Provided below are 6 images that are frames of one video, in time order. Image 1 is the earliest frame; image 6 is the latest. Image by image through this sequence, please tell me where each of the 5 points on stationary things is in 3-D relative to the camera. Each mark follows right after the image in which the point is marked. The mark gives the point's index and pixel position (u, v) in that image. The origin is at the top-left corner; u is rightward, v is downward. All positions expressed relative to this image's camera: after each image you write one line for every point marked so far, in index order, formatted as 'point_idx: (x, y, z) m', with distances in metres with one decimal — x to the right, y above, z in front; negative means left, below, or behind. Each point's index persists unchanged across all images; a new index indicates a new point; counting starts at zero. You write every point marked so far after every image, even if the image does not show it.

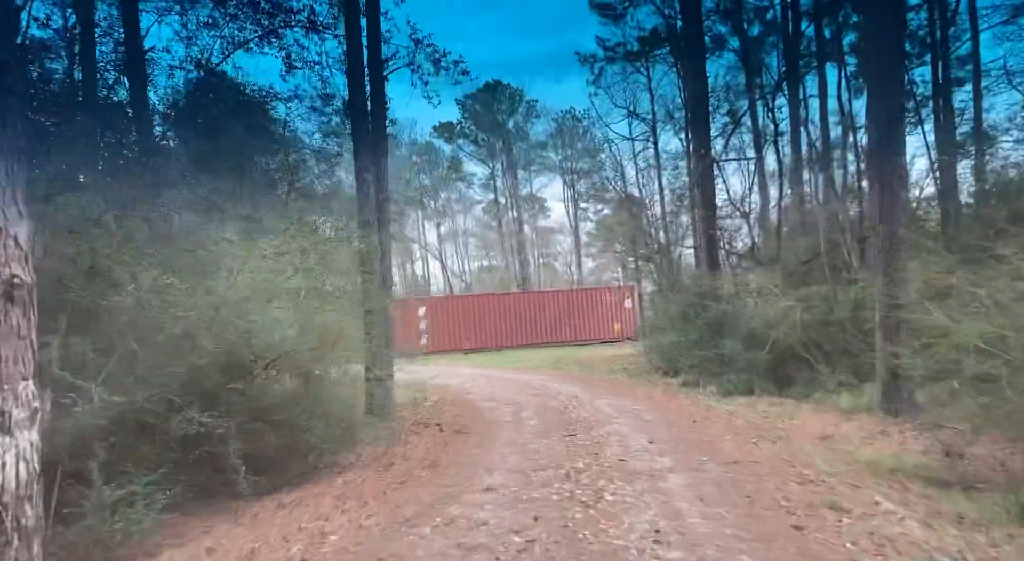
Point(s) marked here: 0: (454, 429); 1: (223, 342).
0: (-0.7, -1.8, +8.9) m
1: (-2.8, -0.6, +6.9) m
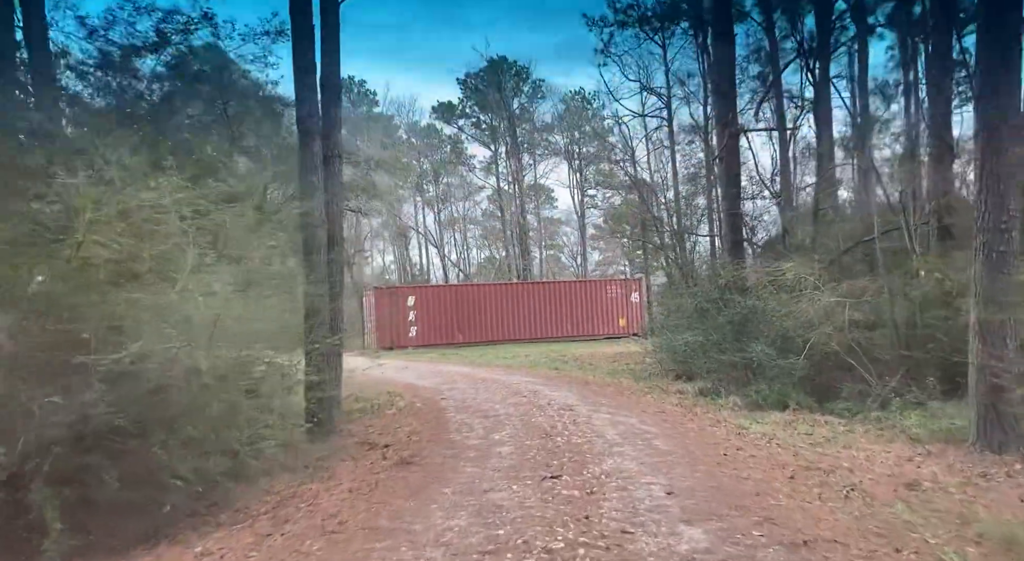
0: (-1.0, -1.6, +6.6) m
1: (-3.1, -0.3, +4.6) m
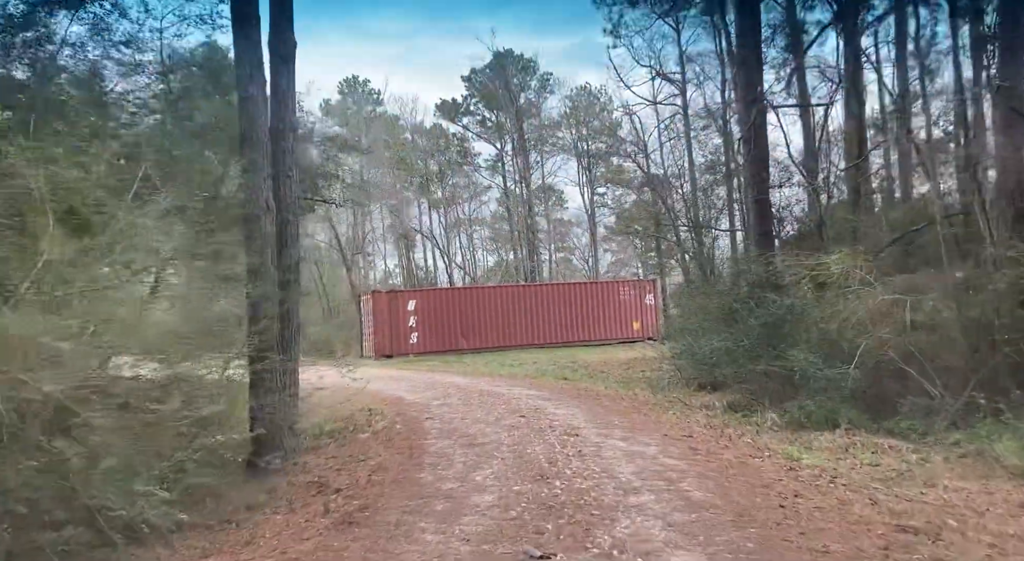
0: (-1.1, -1.6, +5.0) m
1: (-3.3, -0.3, +3.1) m
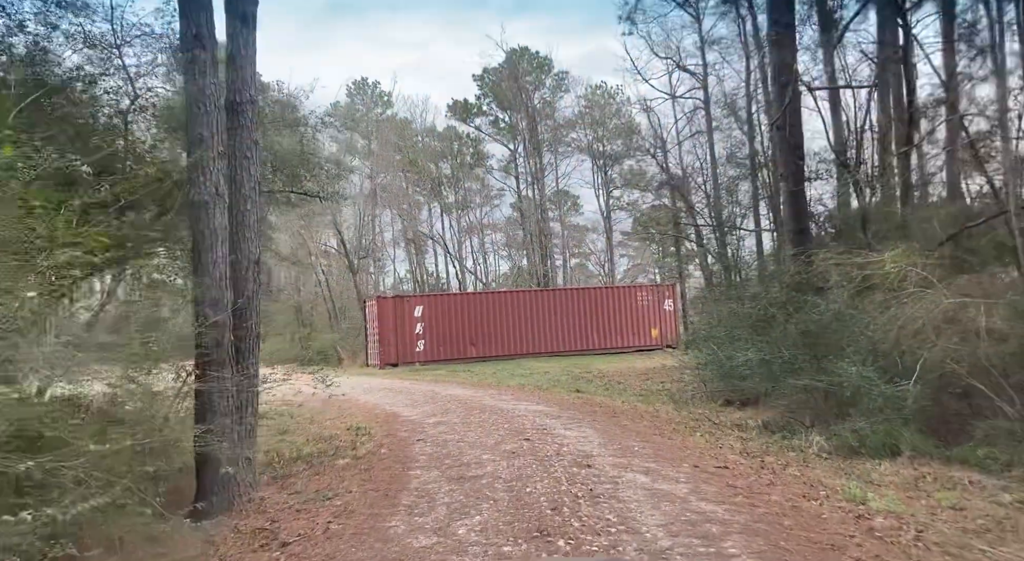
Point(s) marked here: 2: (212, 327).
0: (-1.2, -1.6, +3.8) m
1: (-3.4, -0.3, +1.9) m
2: (-2.4, -0.4, +5.8) m
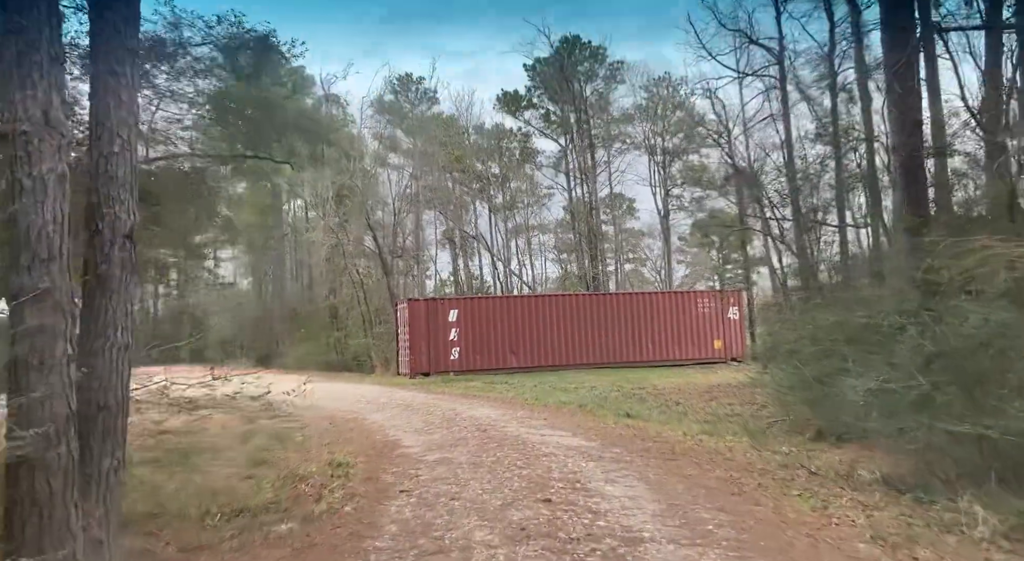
0: (-1.4, -1.5, +1.5) m
1: (-3.7, -0.1, -0.2) m
2: (-2.4, -0.3, +3.7) m
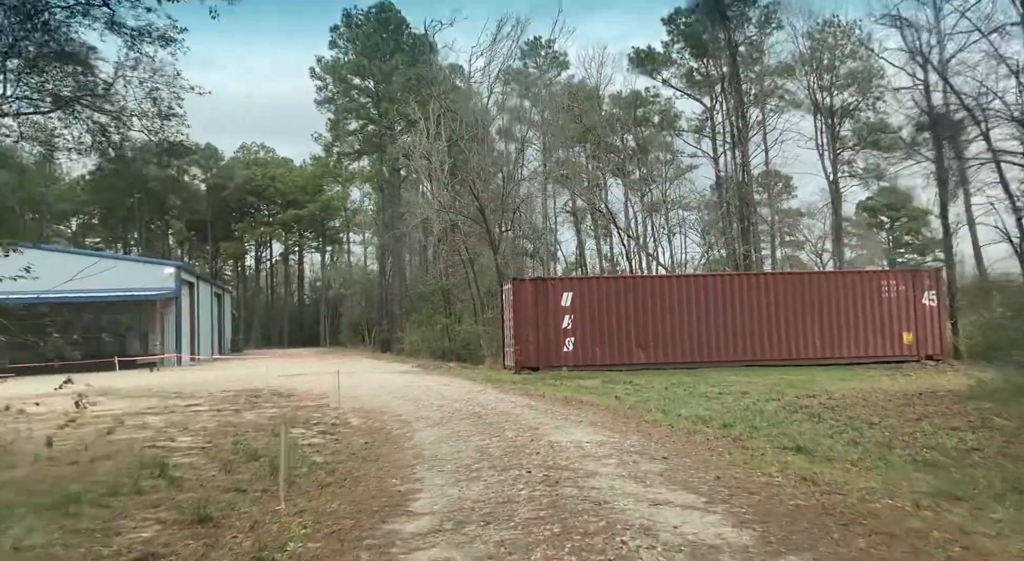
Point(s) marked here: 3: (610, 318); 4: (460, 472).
0: (-2.2, -1.2, -2.0) m
1: (-4.8, +0.1, -3.2) m
2: (-2.8, 0.0, +0.3) m
3: (+2.4, -0.9, +18.0) m
4: (-0.4, -1.7, +6.5) m
